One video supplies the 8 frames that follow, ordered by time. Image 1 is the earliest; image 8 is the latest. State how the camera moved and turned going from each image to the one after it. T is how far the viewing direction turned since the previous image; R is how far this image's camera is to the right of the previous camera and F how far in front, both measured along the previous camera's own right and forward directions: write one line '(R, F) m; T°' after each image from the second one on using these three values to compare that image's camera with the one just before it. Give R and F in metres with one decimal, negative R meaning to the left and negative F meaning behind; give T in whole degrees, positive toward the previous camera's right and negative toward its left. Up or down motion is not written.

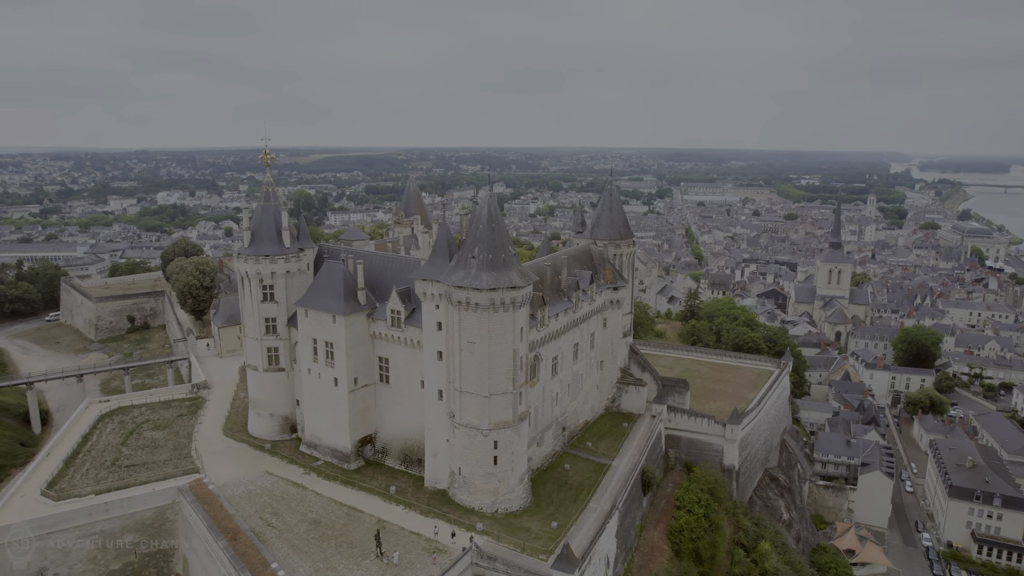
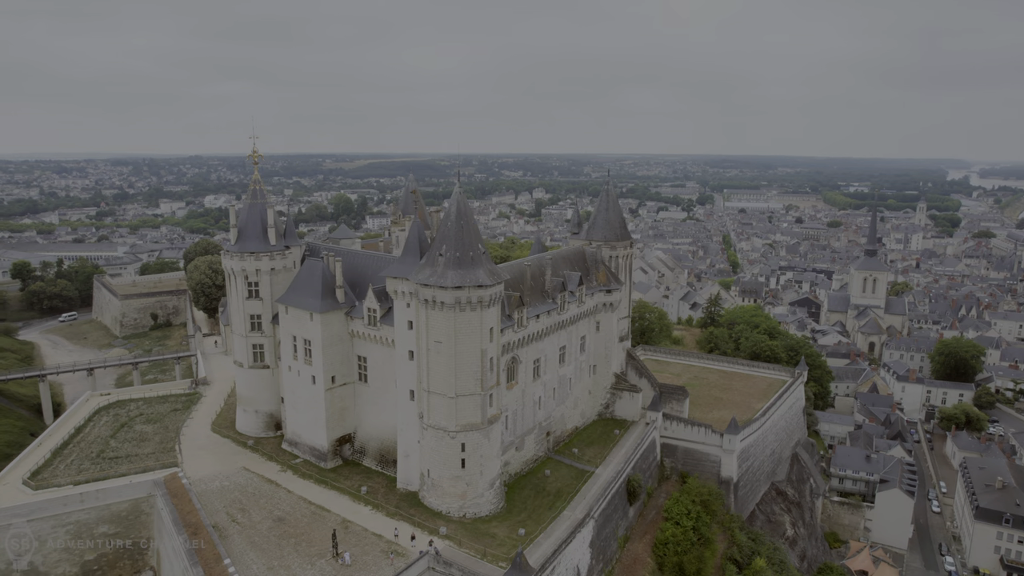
(+3.1, +0.8) m; -4°
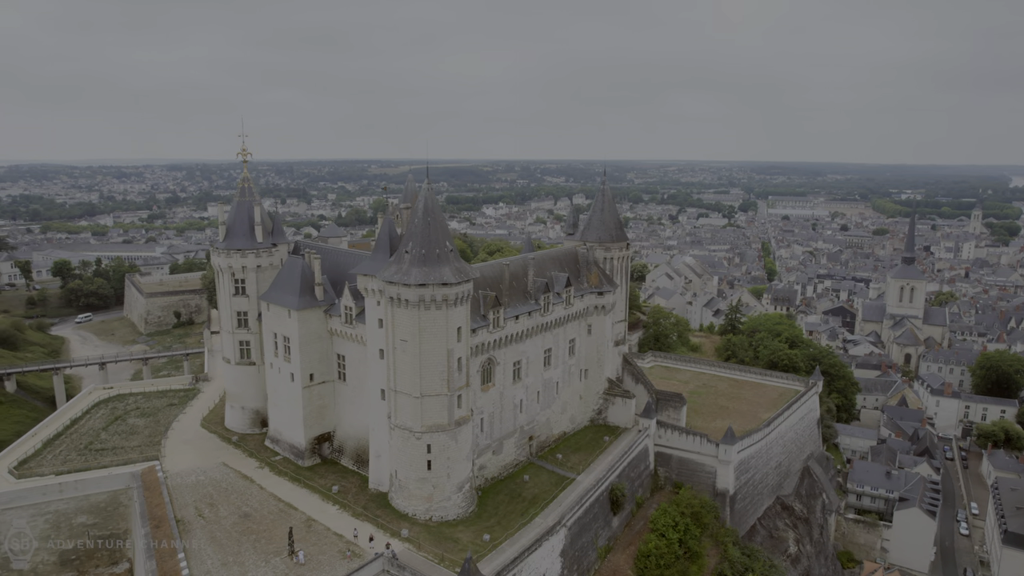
(+3.1, +0.8) m; -4°
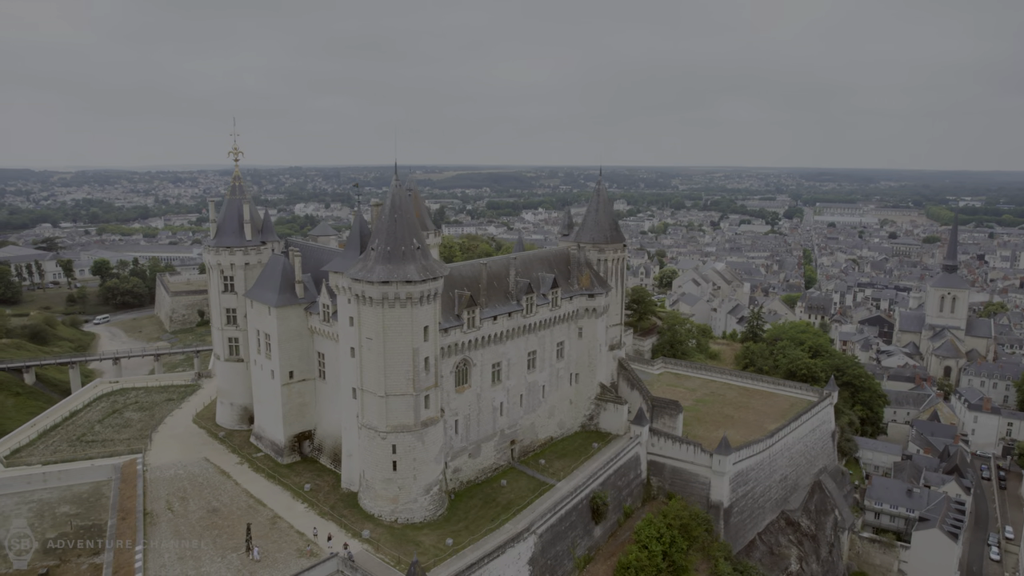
(+3.1, +0.8) m; -4°
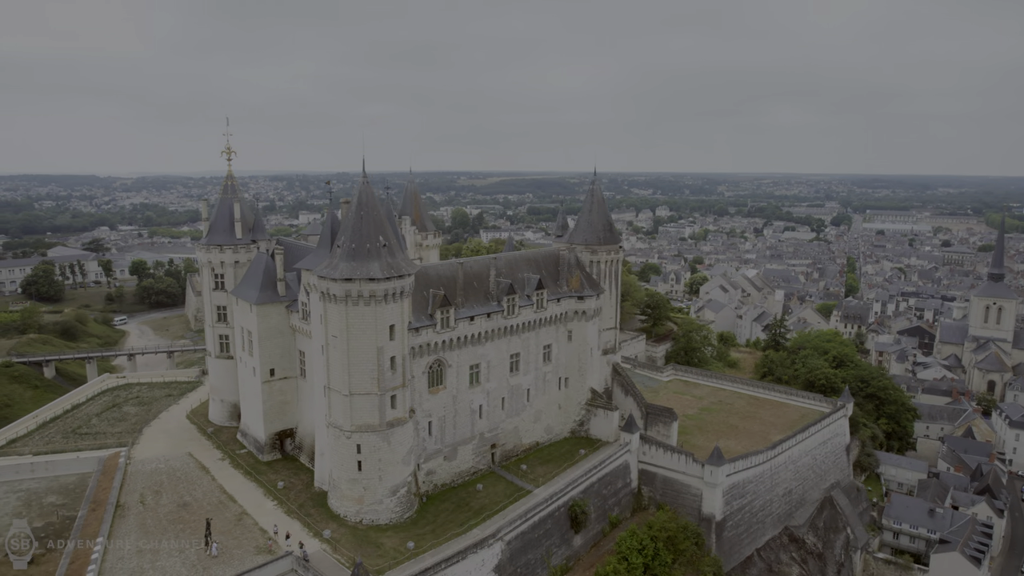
(+3.1, +0.7) m; -4°
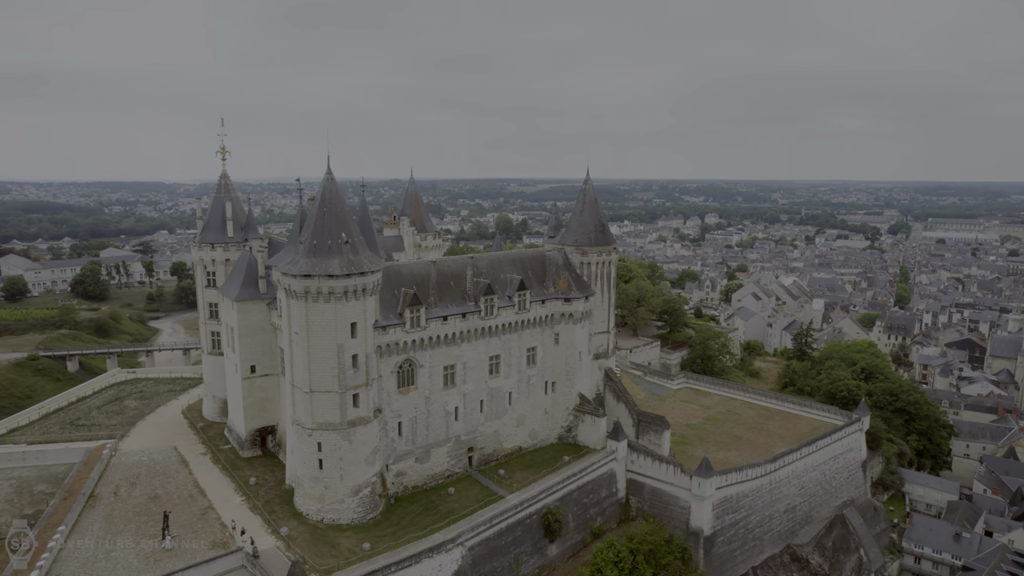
(+3.5, +0.8) m; -4°
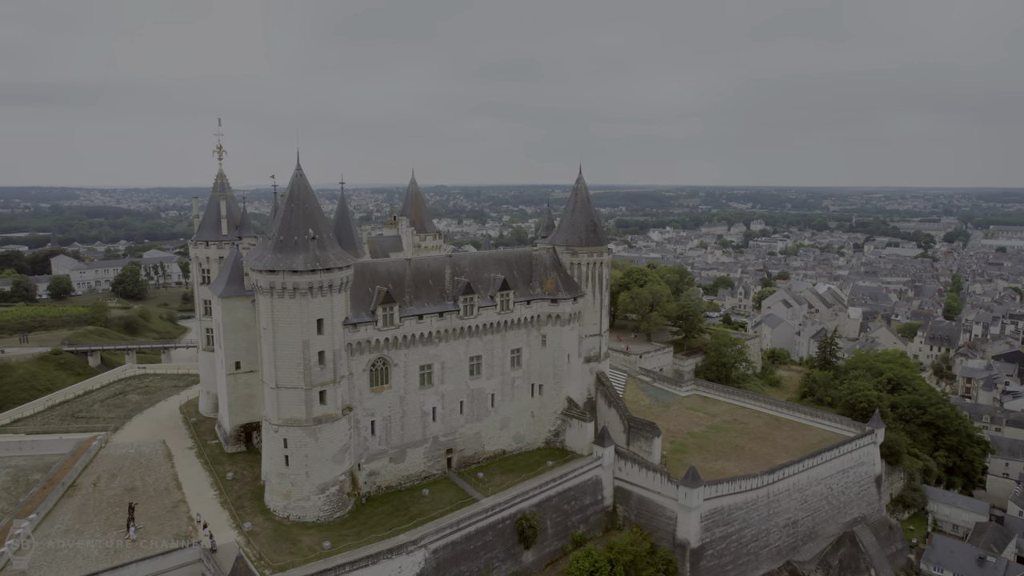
(+3.1, +0.7) m; -4°
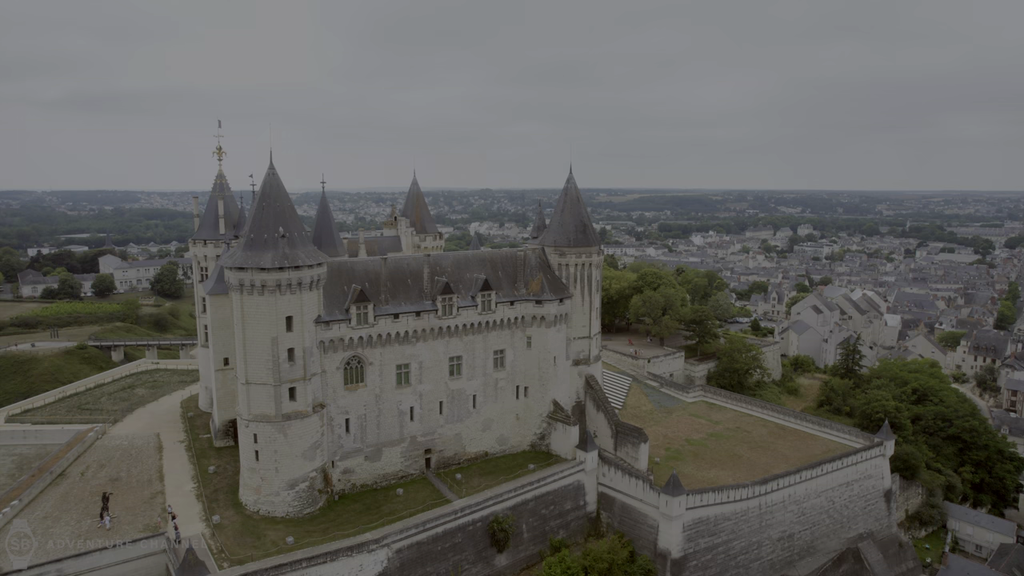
(+3.1, +0.4) m; -4°
